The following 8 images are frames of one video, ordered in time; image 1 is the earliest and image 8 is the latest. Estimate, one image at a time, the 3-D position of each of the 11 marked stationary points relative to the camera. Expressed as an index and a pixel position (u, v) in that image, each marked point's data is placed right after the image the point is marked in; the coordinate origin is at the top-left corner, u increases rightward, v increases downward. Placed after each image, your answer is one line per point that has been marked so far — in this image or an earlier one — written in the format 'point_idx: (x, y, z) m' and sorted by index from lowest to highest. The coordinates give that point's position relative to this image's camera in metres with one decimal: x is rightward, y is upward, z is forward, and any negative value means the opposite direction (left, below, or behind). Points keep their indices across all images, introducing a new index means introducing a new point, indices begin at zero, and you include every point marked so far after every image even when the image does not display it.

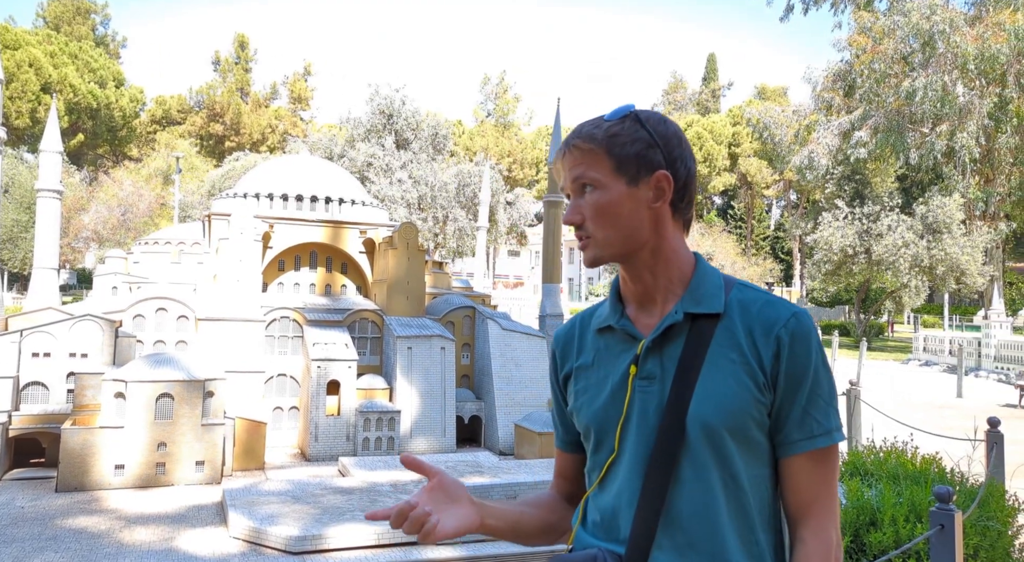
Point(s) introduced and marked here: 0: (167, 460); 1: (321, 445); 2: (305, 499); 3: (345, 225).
0: (-5.8, -3.1, +13.2) m
1: (-3.6, -3.2, +15.2) m
2: (-3.0, -3.2, +11.5) m
3: (-3.9, +1.4, +18.7) m
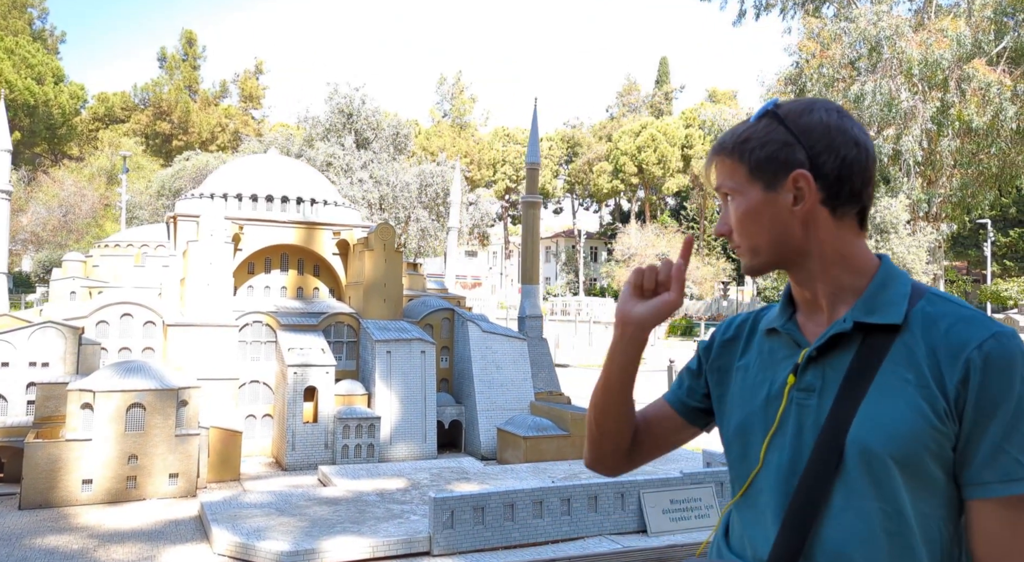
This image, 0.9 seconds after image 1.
0: (-6.3, -3.1, +12.6) m
1: (-4.2, -3.3, +14.8) m
2: (-3.3, -3.3, +11.1) m
3: (-4.7, +1.3, +18.3) m
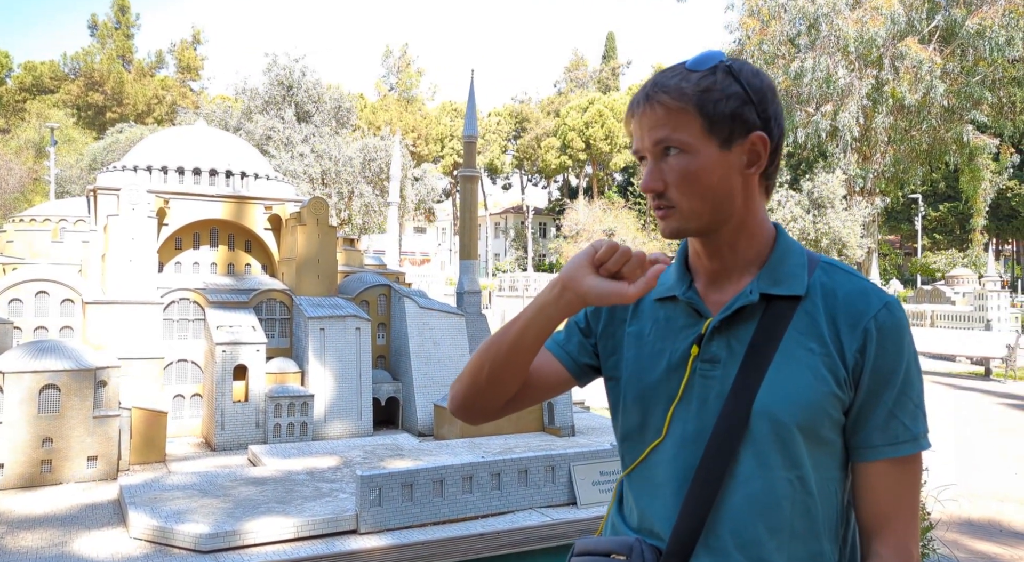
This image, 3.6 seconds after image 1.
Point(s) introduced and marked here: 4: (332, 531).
0: (-7.2, -2.8, +12.2) m
1: (-5.3, -2.8, +14.5) m
2: (-4.2, -2.9, +10.9) m
3: (-6.0, +1.9, +17.8) m
4: (-2.2, -3.1, +9.5) m
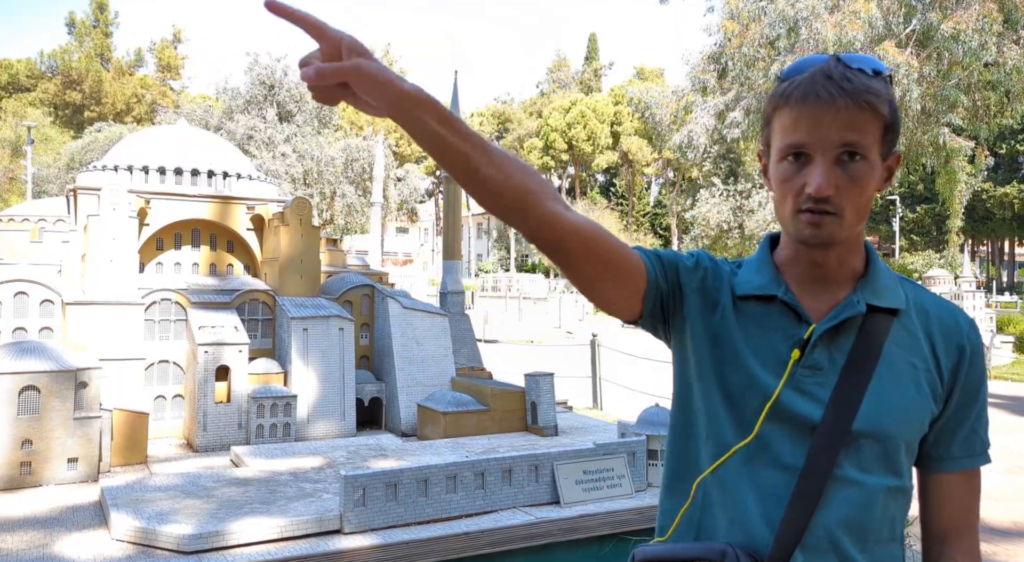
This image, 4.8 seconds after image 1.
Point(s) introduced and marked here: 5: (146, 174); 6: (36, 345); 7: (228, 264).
0: (-7.5, -2.8, +12.1) m
1: (-5.6, -2.8, +14.4) m
2: (-4.4, -2.9, +10.8) m
3: (-6.4, +1.9, +17.7) m
4: (-2.4, -3.1, +9.5) m
5: (-8.4, +2.5, +17.8) m
6: (-7.8, -1.1, +12.7) m
7: (-6.7, +0.4, +18.1) m
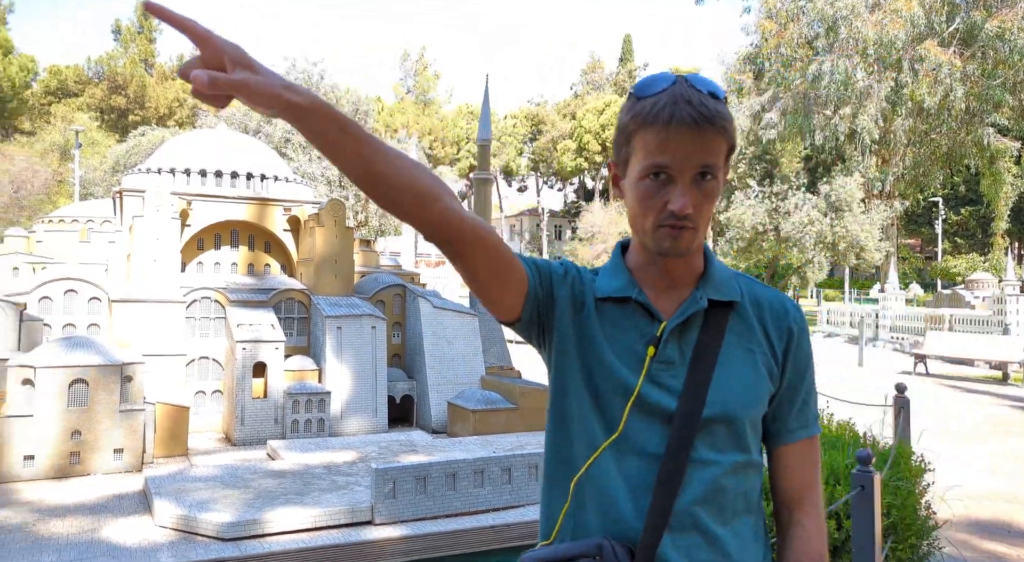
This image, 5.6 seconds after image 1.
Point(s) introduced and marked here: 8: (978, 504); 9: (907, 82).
0: (-7.0, -2.8, +12.5) m
1: (-5.0, -2.8, +14.8) m
2: (-4.0, -2.9, +11.1) m
3: (-5.6, +1.9, +18.1) m
4: (-2.1, -3.1, +9.7) m
5: (-7.7, +2.5, +18.3) m
6: (-7.3, -1.0, +13.1) m
7: (-5.9, +0.4, +18.5) m
8: (+6.5, -3.1, +10.7) m
9: (+8.3, +4.2, +16.4) m
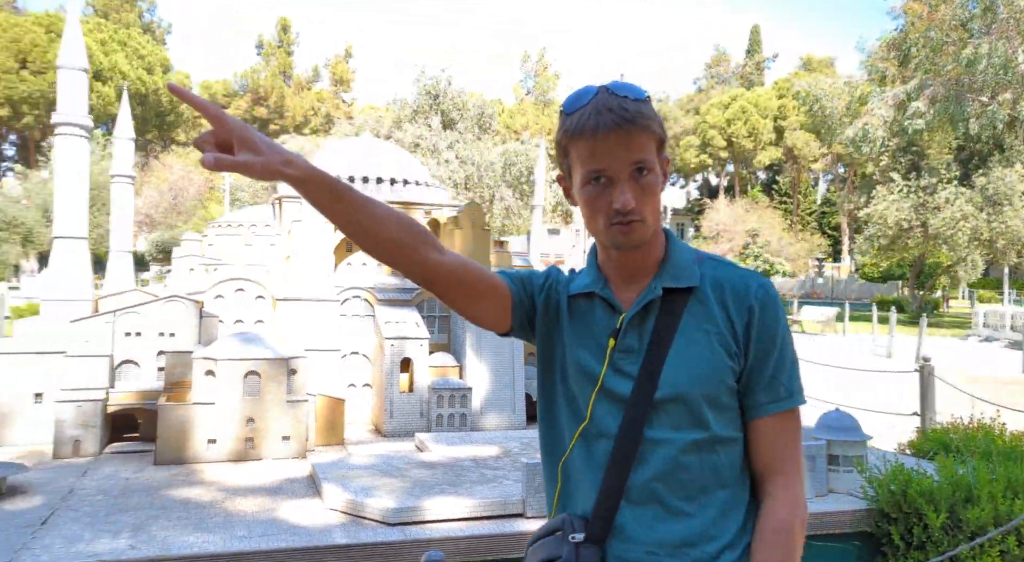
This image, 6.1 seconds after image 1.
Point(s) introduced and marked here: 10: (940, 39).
0: (-4.8, -2.8, +13.6) m
1: (-2.4, -2.8, +15.5) m
2: (-2.0, -2.9, +11.7) m
3: (-2.6, +1.9, +18.8) m
4: (-0.3, -3.1, +10.1) m
5: (-4.6, +2.5, +19.3) m
6: (-5.0, -1.0, +14.2) m
7: (-2.8, +0.4, +19.3) m
8: (+8.3, -3.1, +9.7) m
9: (+11.0, +4.2, +15.1) m
10: (+9.4, +5.3, +17.0) m
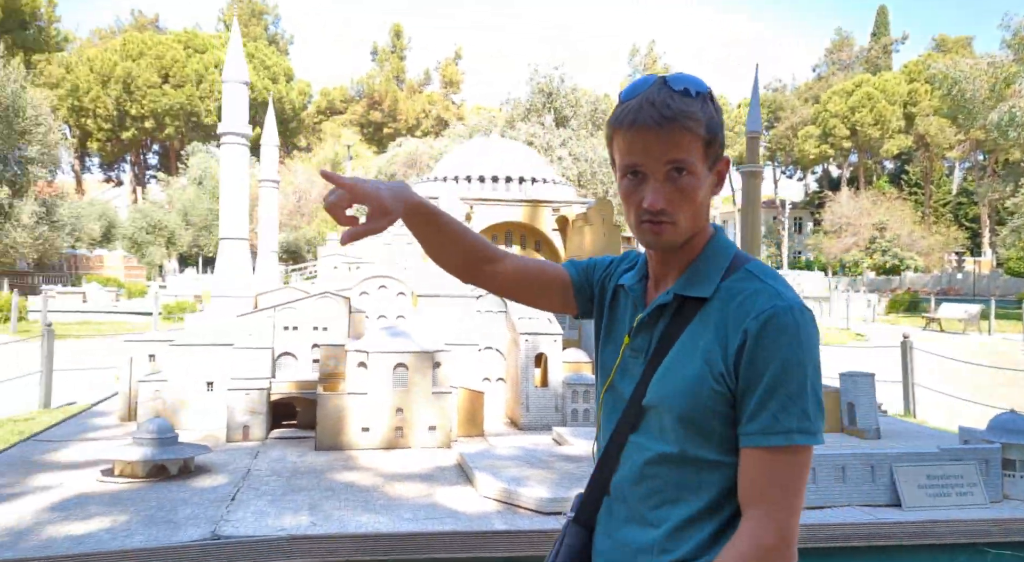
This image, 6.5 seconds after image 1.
0: (-2.5, -2.7, +14.2) m
1: (0.0, -2.8, +15.8) m
2: (0.0, -2.9, +12.0) m
3: (+0.3, +1.9, +19.1) m
4: (+1.4, -3.0, +10.1) m
5: (-1.6, +2.5, +19.8) m
6: (-2.7, -1.0, +14.8) m
7: (+0.2, +0.5, +19.6) m
8: (+9.9, -3.0, +8.6) m
9: (+13.3, +4.4, +13.5) m
10: (+11.9, +5.4, +15.6) m
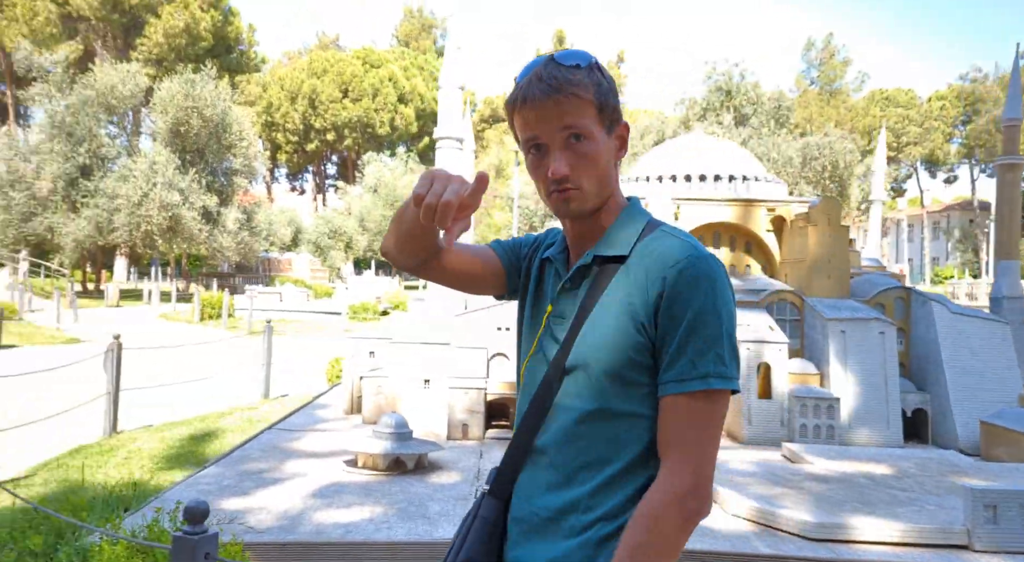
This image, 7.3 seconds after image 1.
0: (+0.9, -2.8, +14.1) m
1: (+3.7, -2.9, +15.2) m
2: (+2.9, -3.0, +11.5) m
3: (+4.7, +1.8, +18.4) m
4: (+4.0, -3.1, +9.4) m
5: (+3.0, +2.4, +19.5) m
6: (+0.9, -1.1, +14.8) m
7: (+4.7, +0.4, +18.9) m
8: (+11.9, -3.2, +6.2) m
9: (+16.3, +4.2, +10.4) m
10: (+15.4, +5.2, +12.8) m
